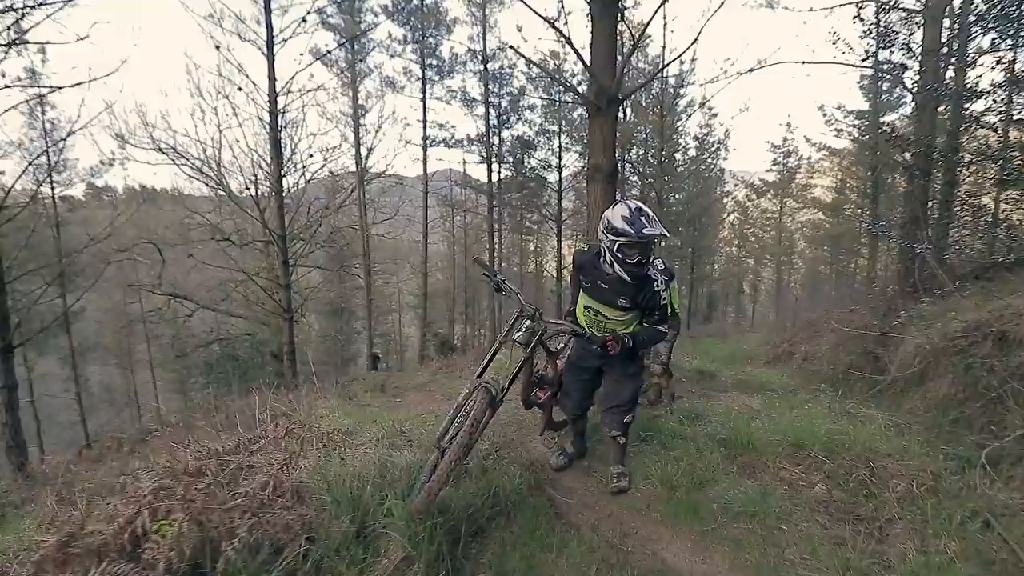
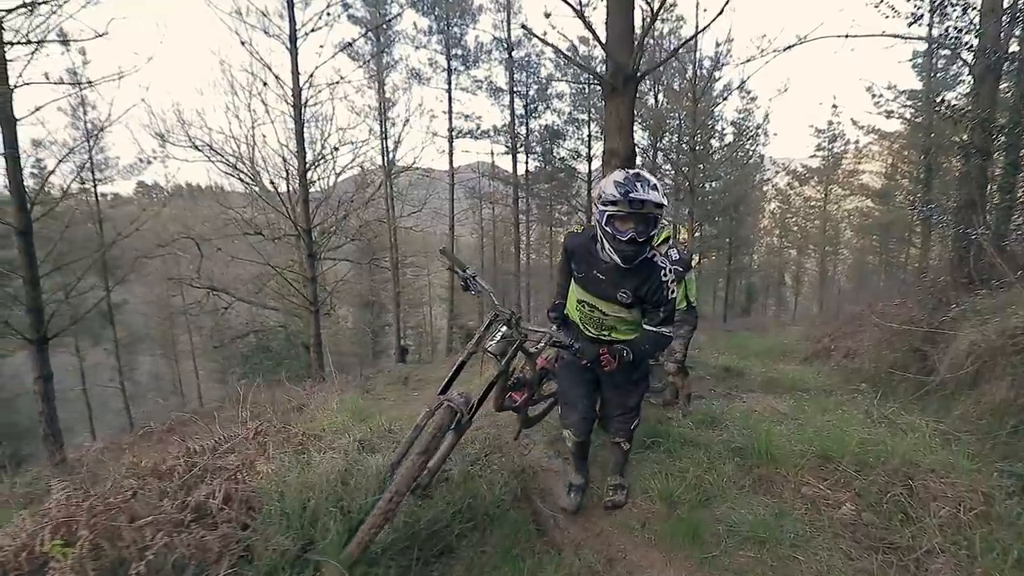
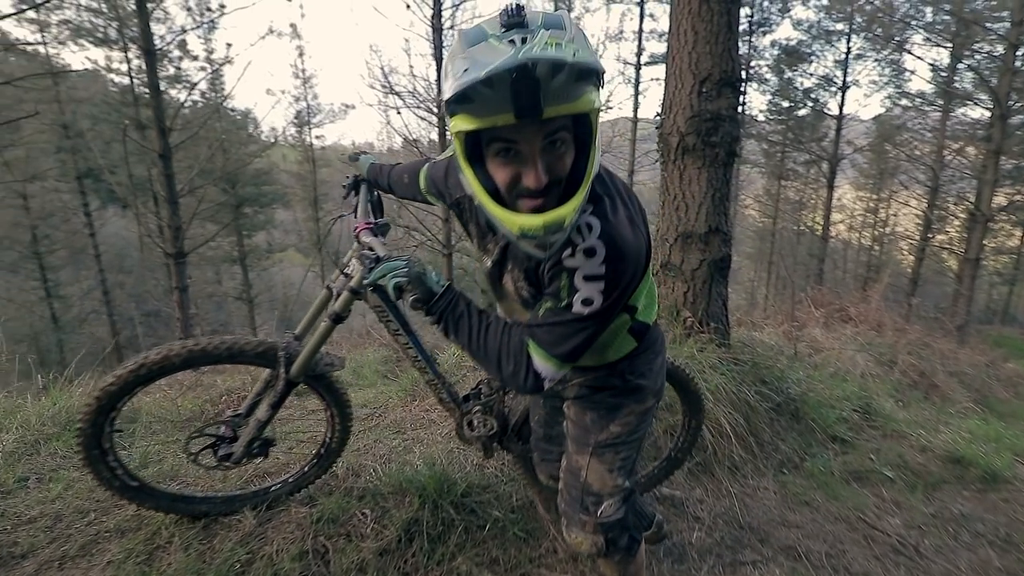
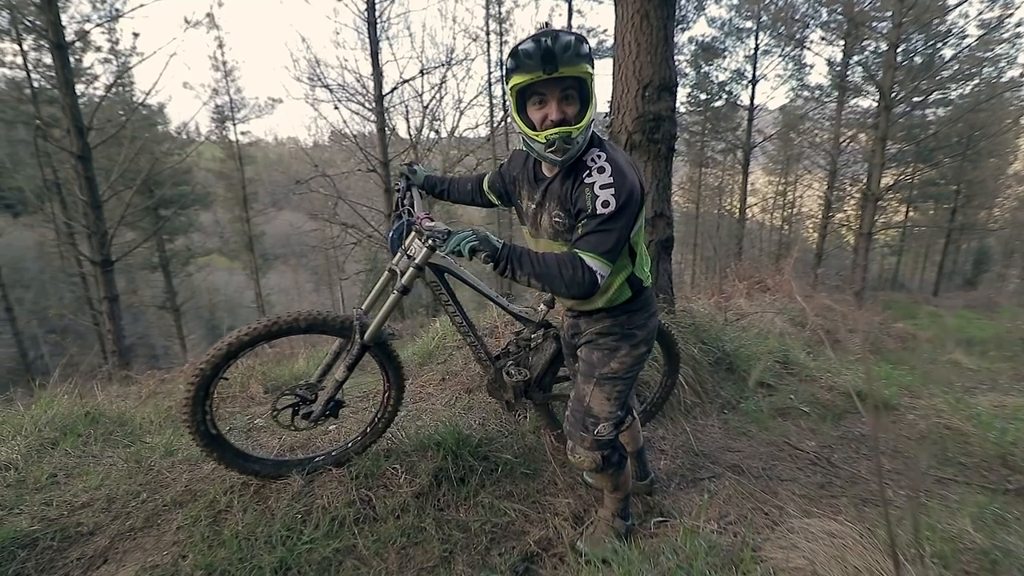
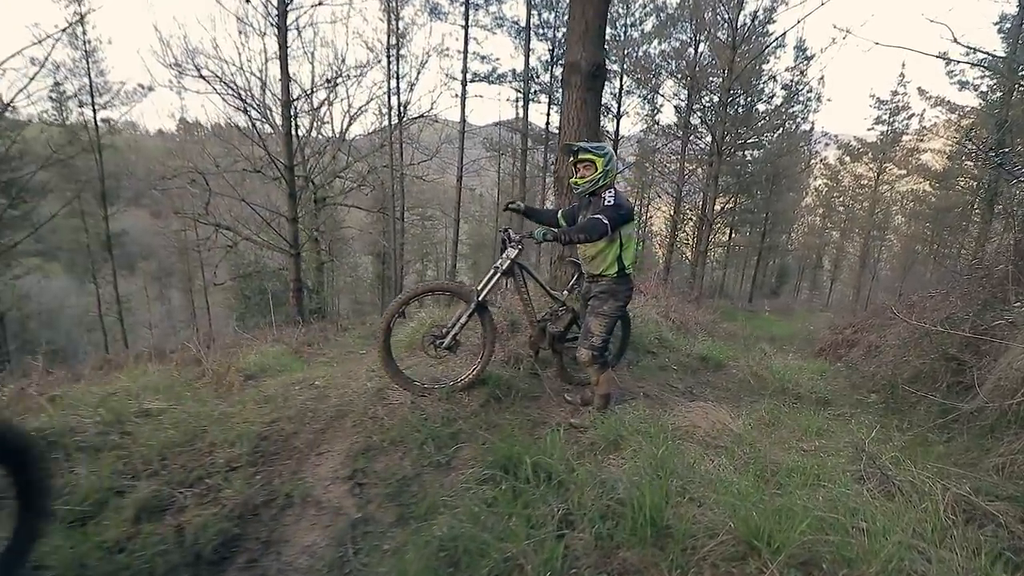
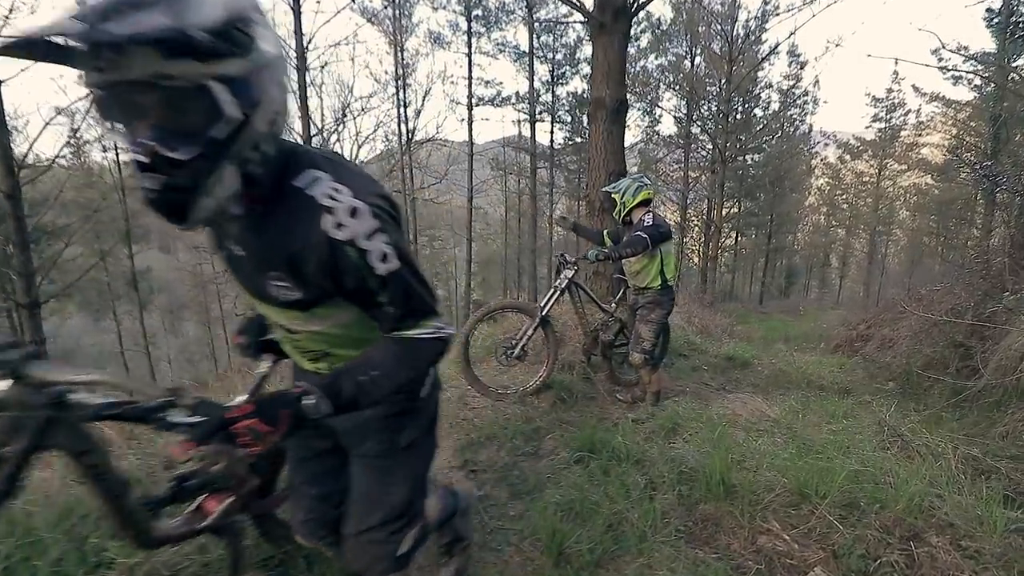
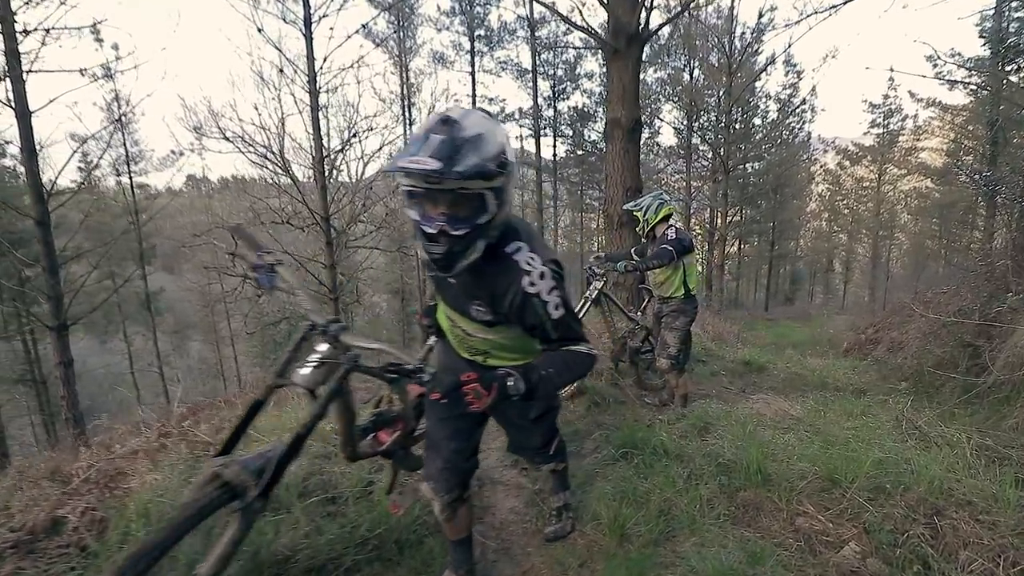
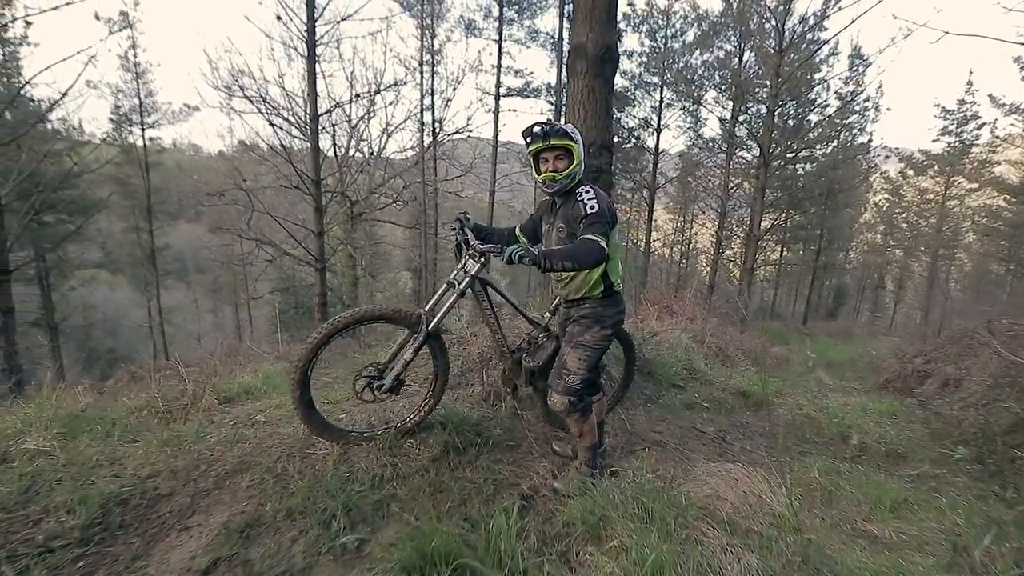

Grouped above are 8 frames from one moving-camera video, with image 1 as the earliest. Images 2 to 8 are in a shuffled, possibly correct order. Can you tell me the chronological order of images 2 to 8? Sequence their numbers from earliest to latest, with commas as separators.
2, 7, 6, 5, 8, 4, 3
